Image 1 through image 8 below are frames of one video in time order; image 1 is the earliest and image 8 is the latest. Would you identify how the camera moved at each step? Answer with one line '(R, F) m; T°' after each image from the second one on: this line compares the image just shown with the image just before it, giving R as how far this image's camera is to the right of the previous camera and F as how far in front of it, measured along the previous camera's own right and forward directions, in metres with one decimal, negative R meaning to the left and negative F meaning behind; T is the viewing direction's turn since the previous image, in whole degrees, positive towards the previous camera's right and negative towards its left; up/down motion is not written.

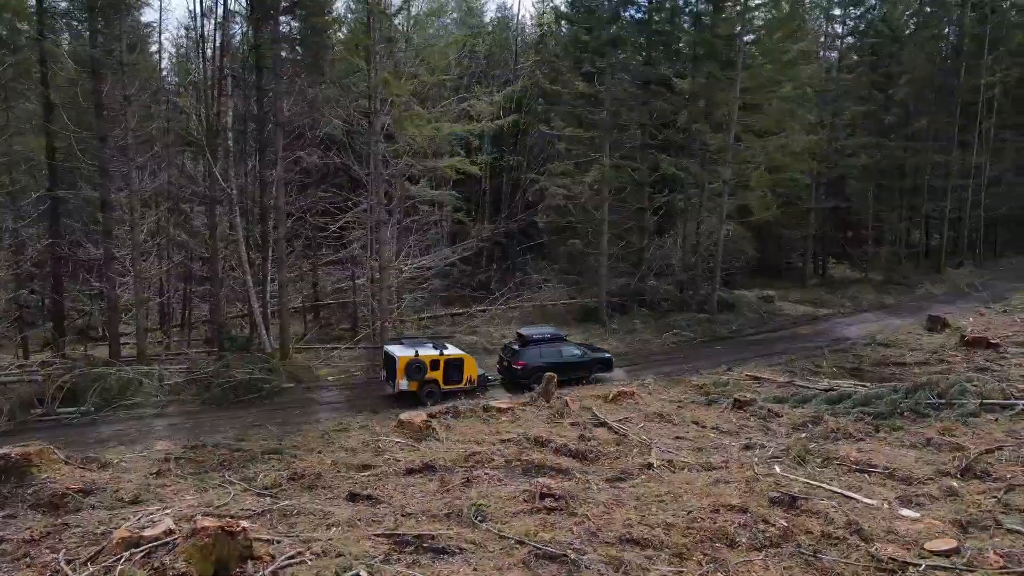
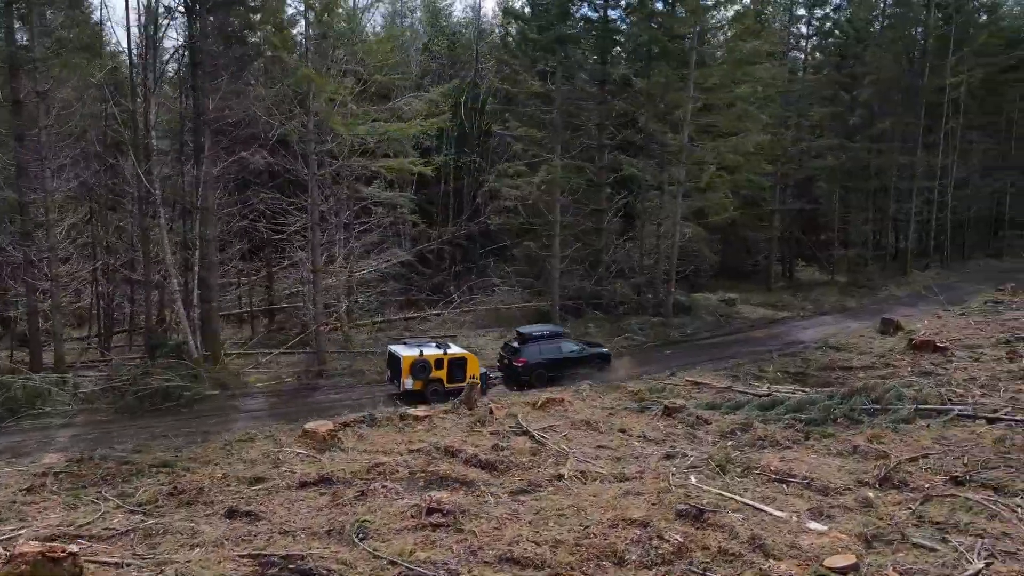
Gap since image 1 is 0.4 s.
(+1.1, +0.4) m; +1°
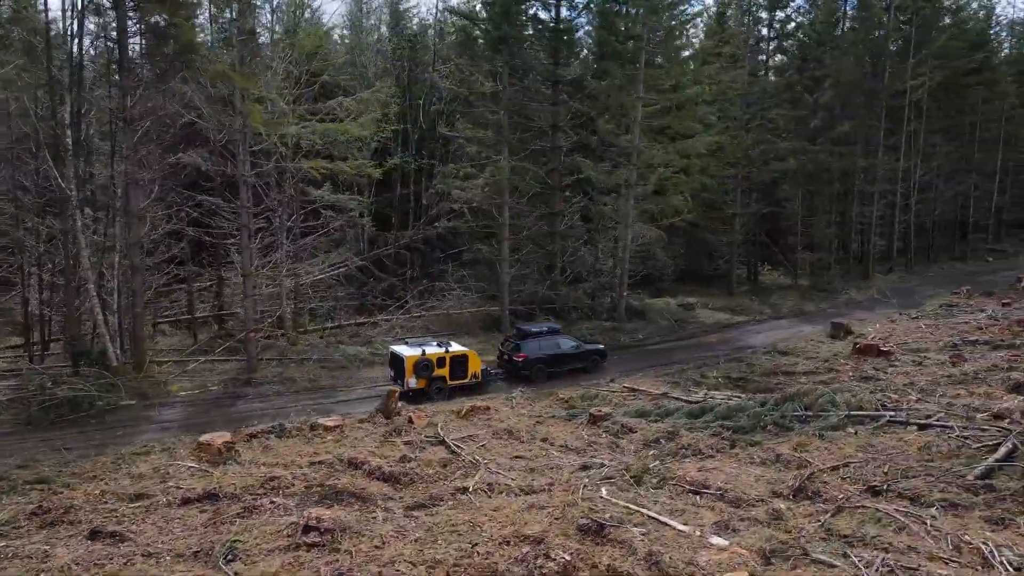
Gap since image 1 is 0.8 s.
(+1.1, +0.4) m; +1°
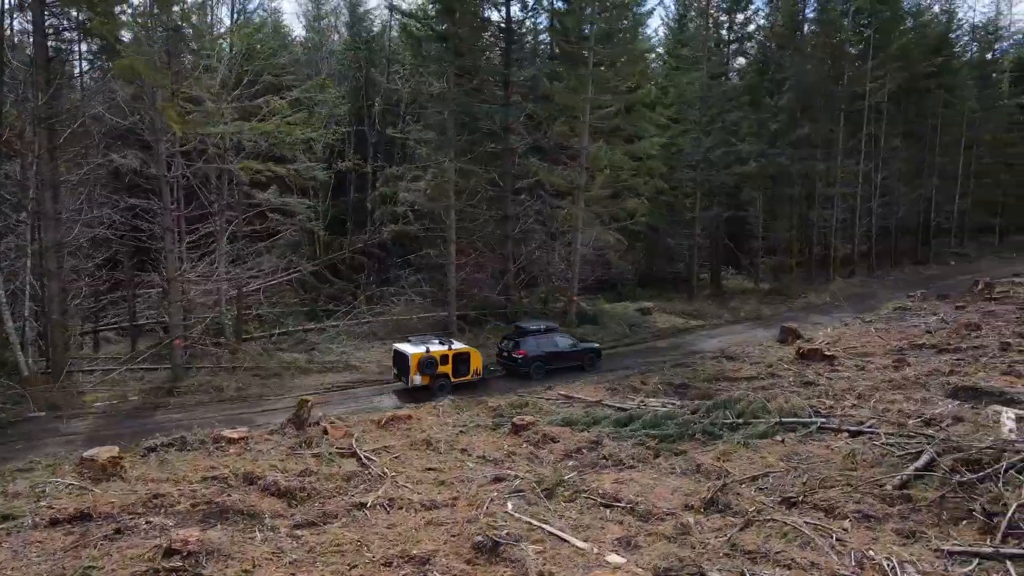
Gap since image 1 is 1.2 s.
(+1.0, +0.4) m; +1°
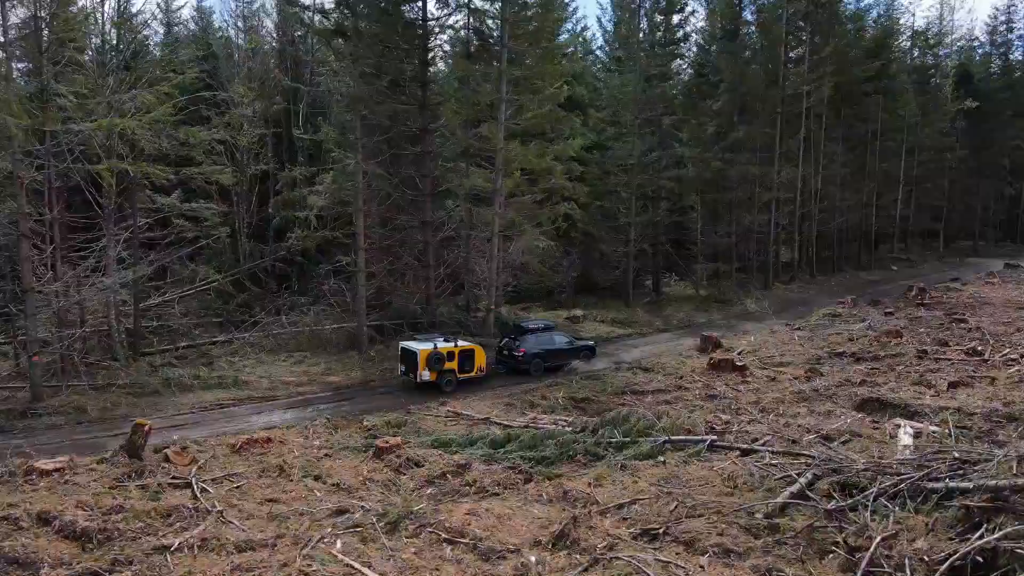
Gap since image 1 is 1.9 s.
(+1.6, +0.9) m; +2°
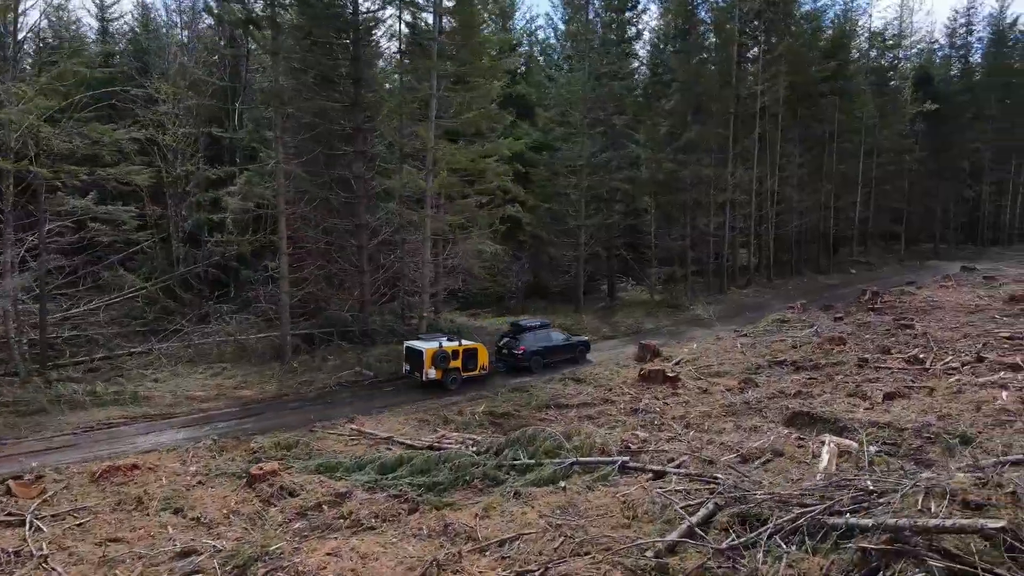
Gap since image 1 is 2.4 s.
(+1.2, +0.9) m; +2°
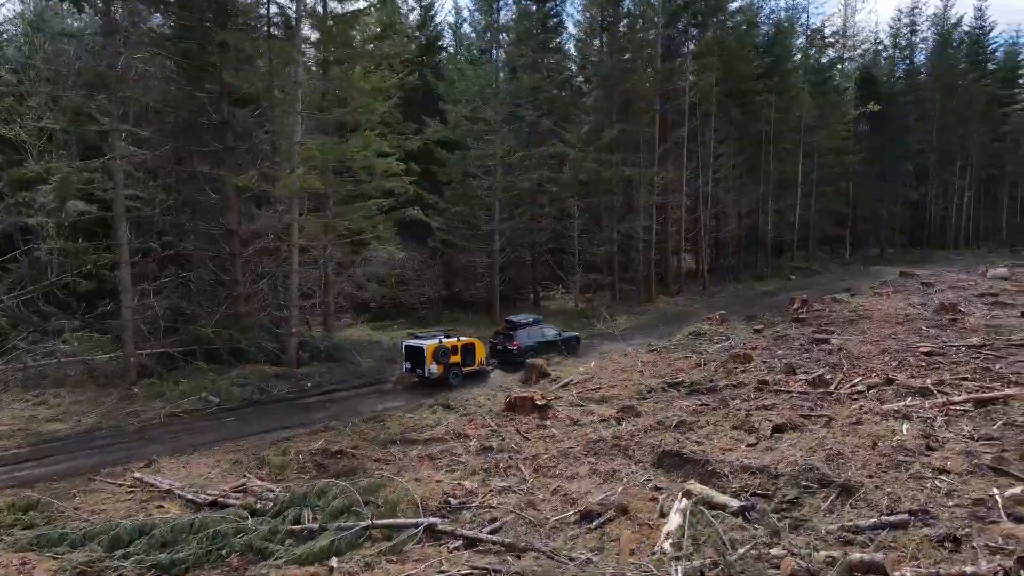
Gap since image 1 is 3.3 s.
(+2.2, +1.9) m; +2°
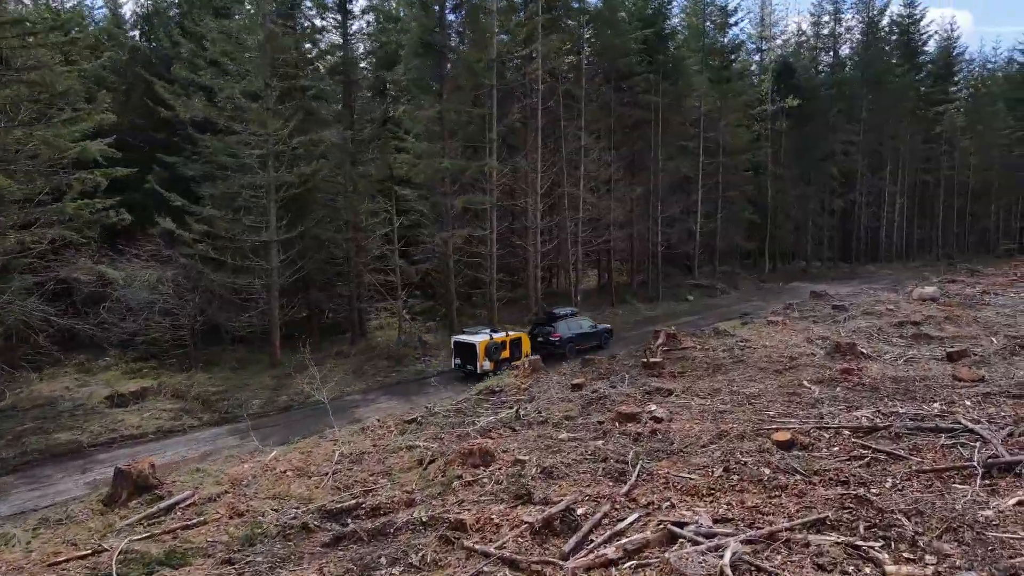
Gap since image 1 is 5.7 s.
(+4.8, +6.0) m; +3°
